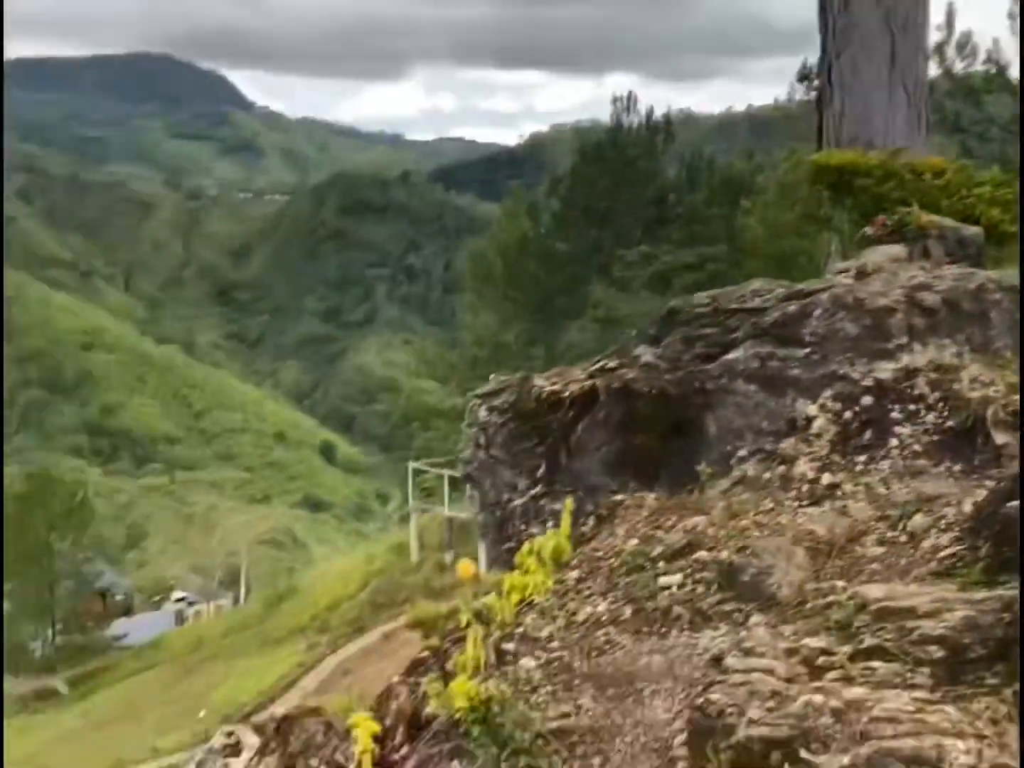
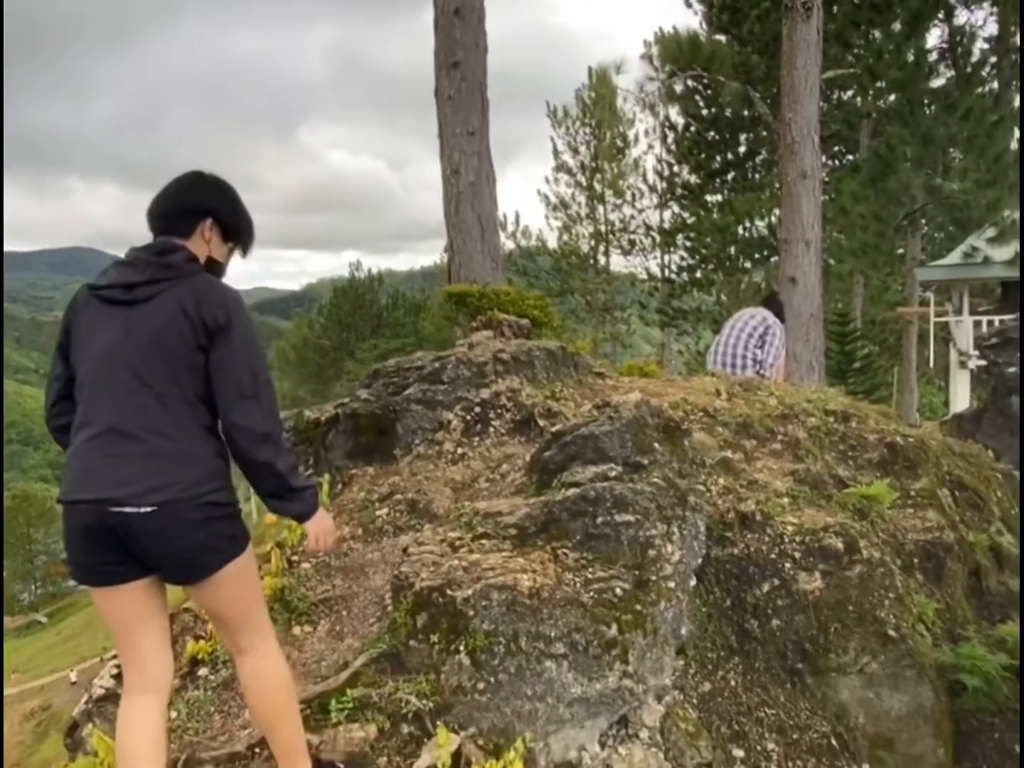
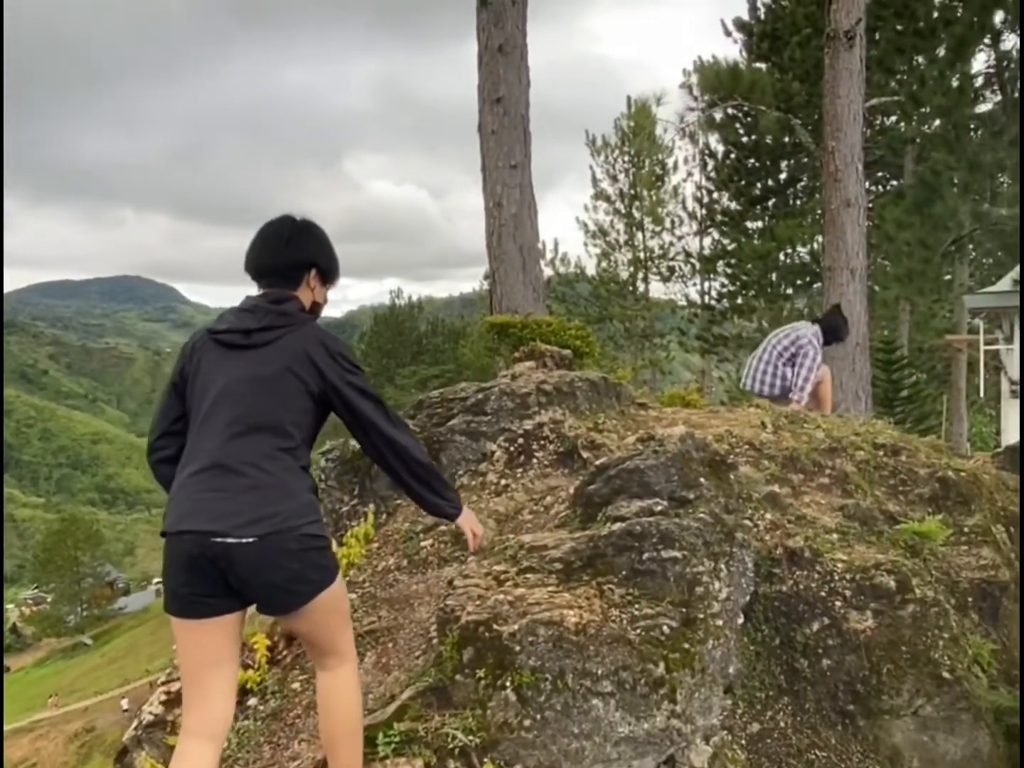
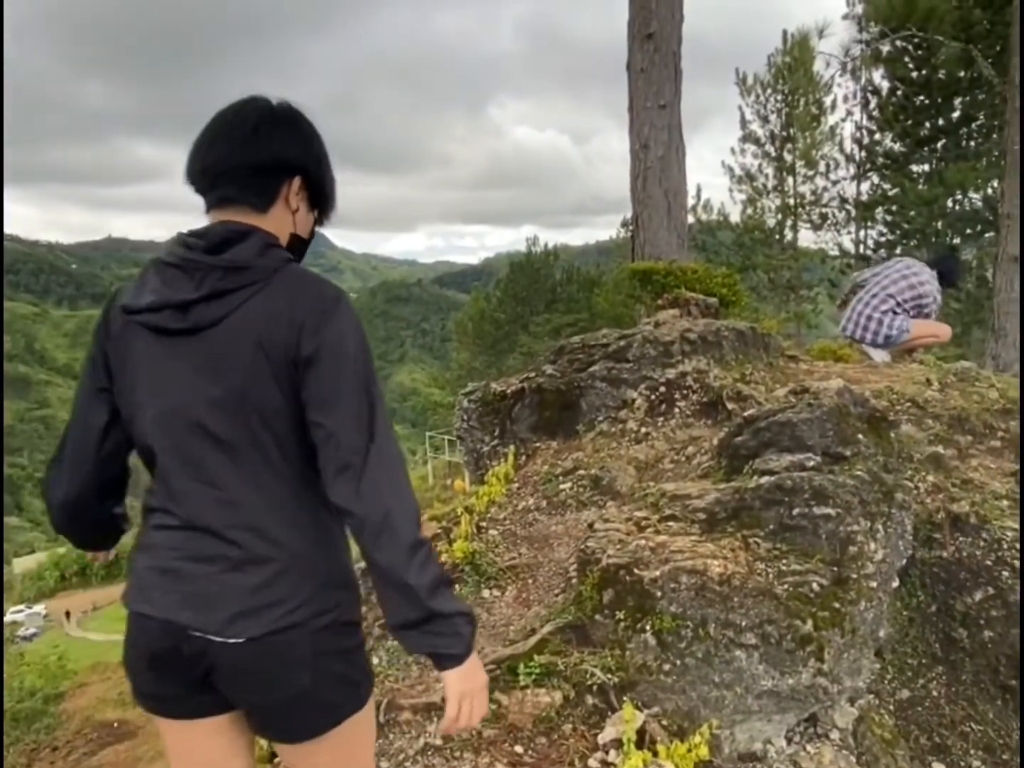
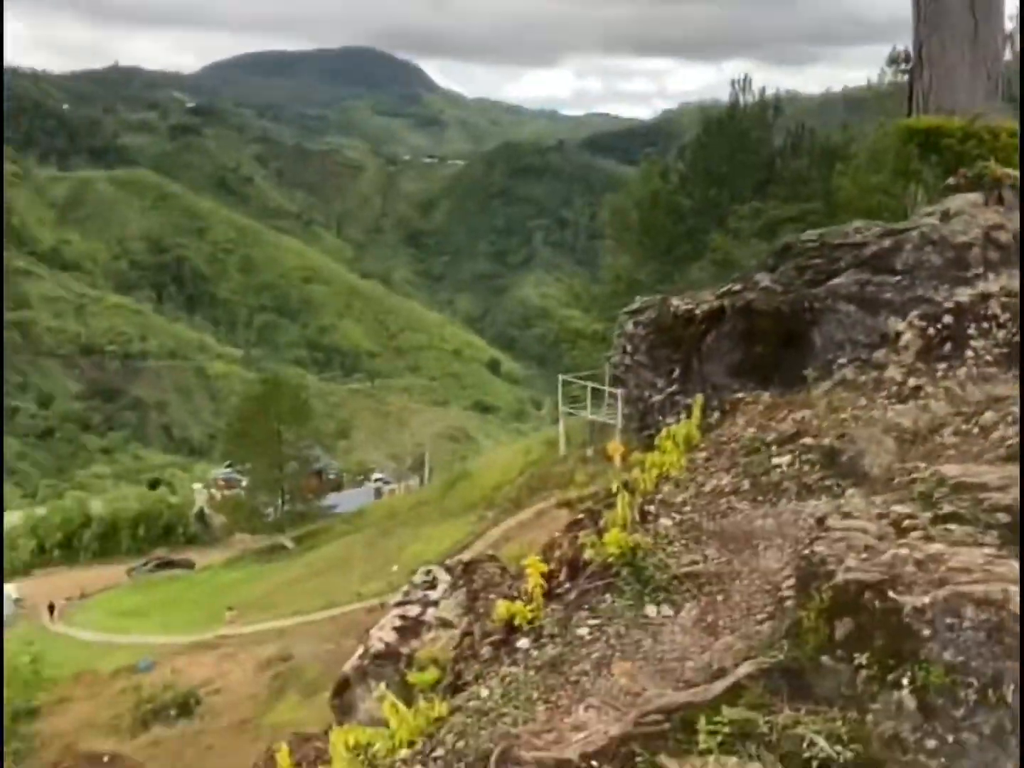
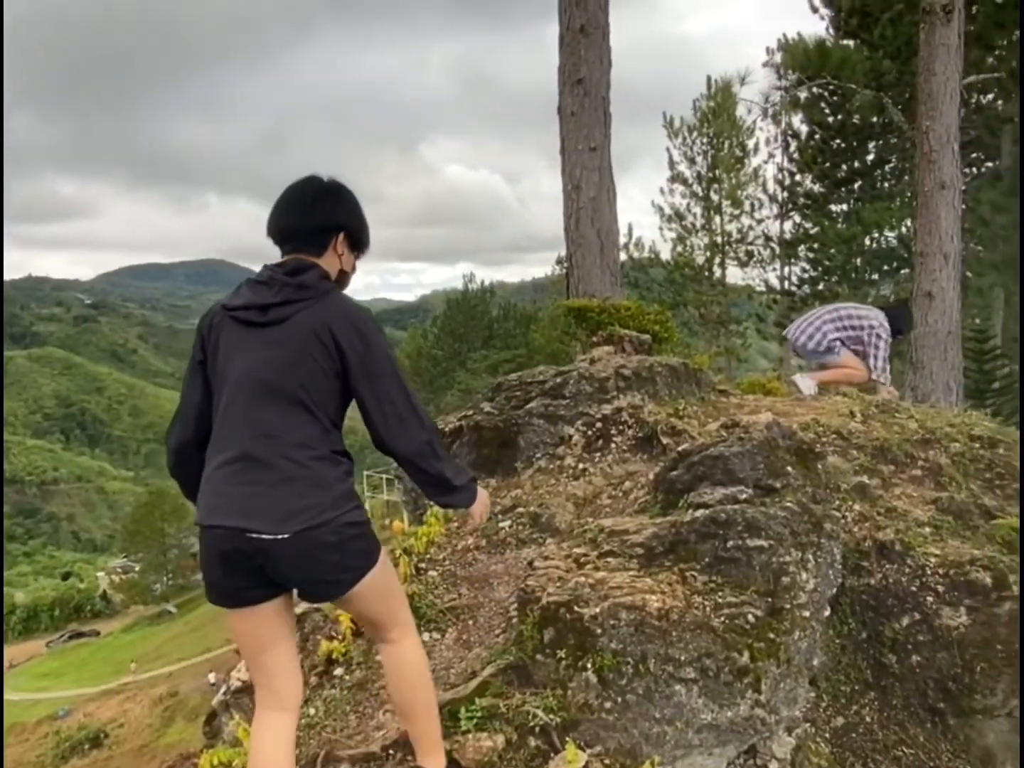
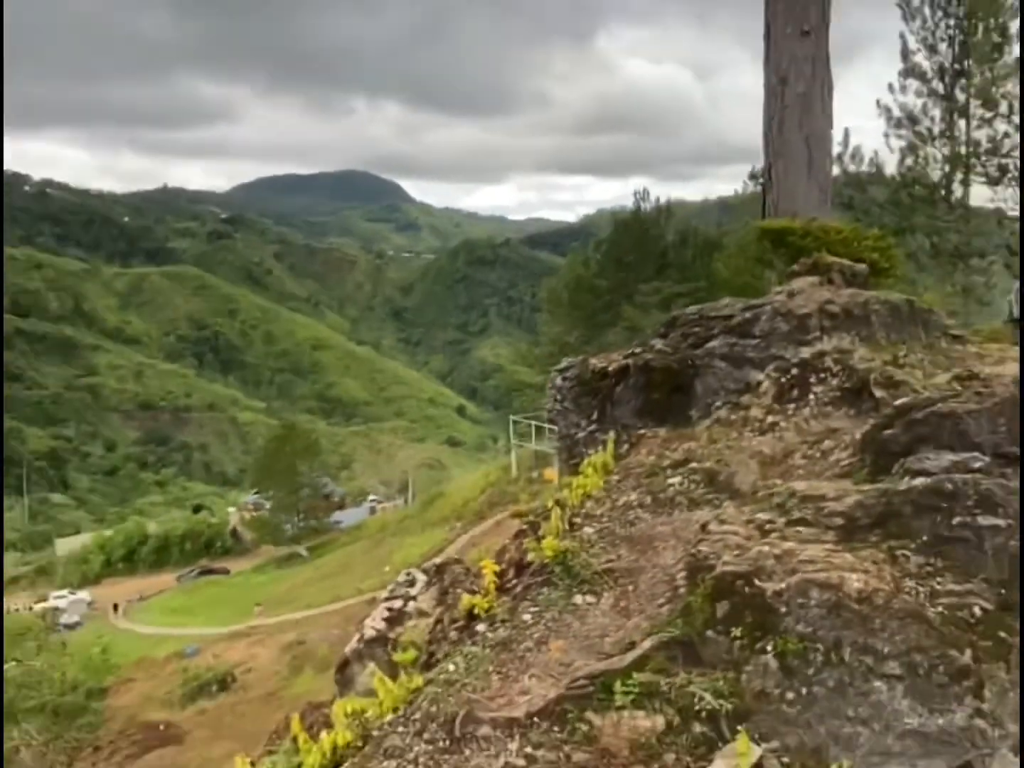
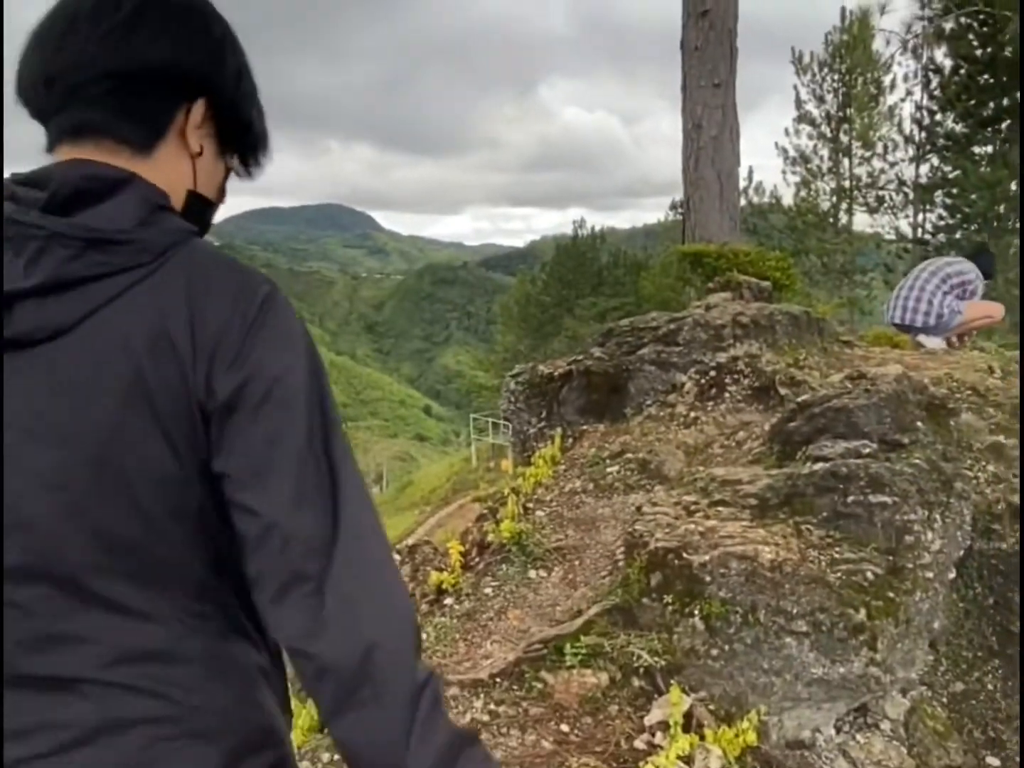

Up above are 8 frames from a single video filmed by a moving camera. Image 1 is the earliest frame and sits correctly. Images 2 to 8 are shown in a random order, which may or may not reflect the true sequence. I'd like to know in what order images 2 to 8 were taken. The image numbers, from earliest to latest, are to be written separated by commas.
5, 7, 8, 4, 6, 3, 2
